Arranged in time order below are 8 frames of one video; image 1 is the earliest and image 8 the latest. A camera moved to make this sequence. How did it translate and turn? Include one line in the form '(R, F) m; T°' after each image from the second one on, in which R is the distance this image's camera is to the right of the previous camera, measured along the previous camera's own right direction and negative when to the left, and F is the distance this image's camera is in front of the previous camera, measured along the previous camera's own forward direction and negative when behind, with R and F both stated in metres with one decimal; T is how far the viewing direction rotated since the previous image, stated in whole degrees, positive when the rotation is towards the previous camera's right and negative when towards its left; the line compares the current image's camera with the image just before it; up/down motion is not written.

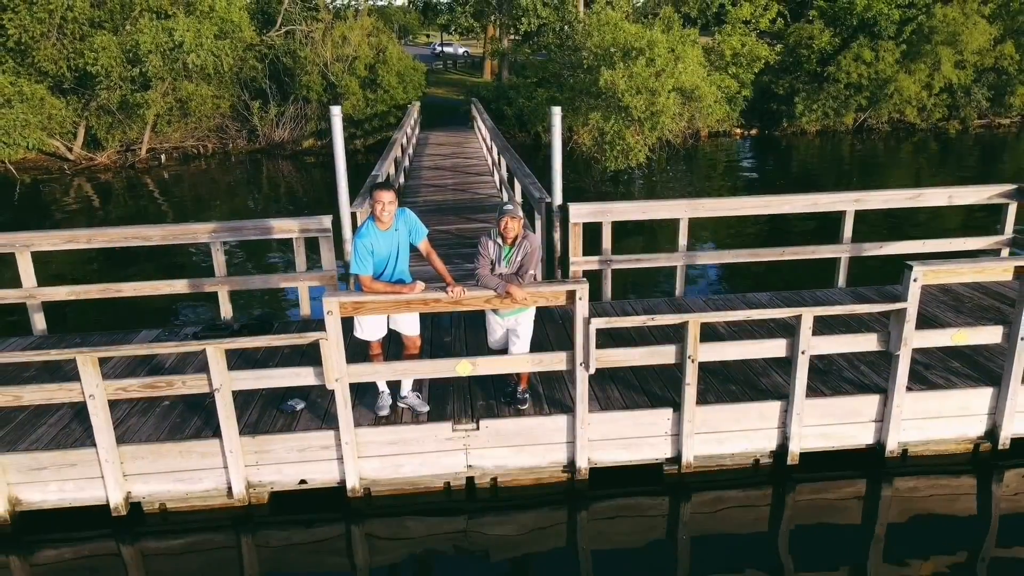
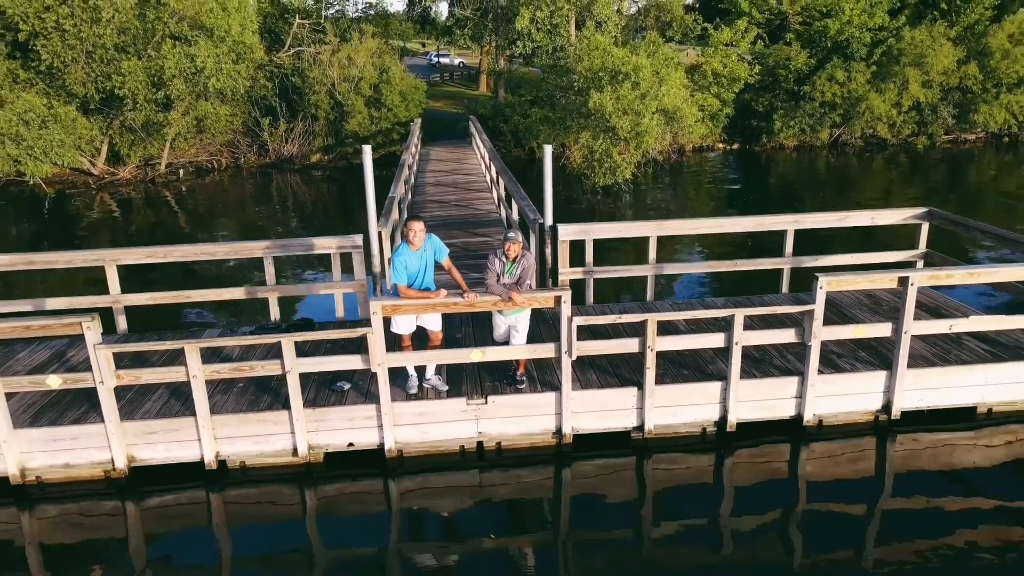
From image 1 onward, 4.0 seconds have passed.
(0.0, -1.4) m; 0°
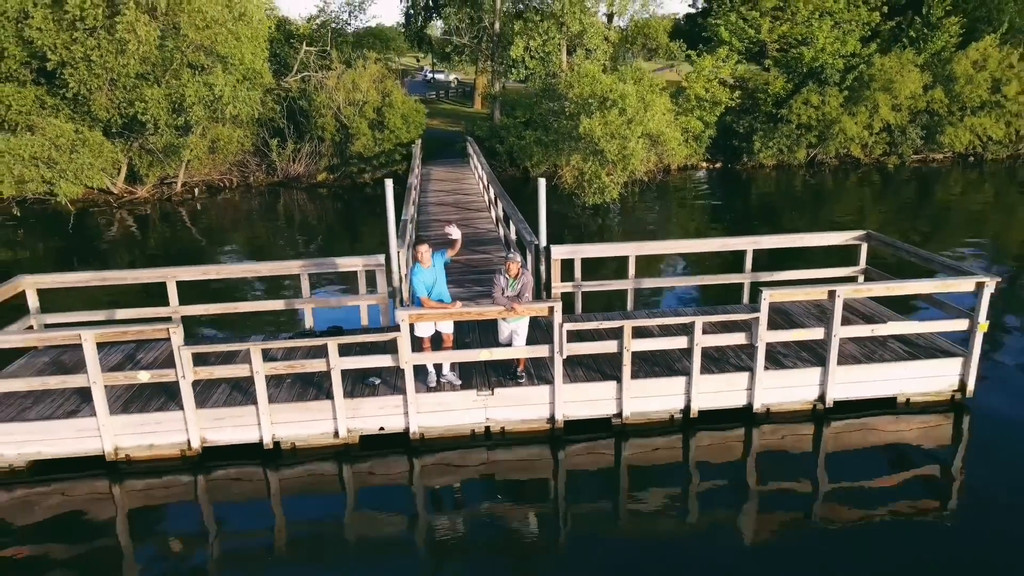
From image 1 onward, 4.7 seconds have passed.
(-0.1, -1.3) m; +1°
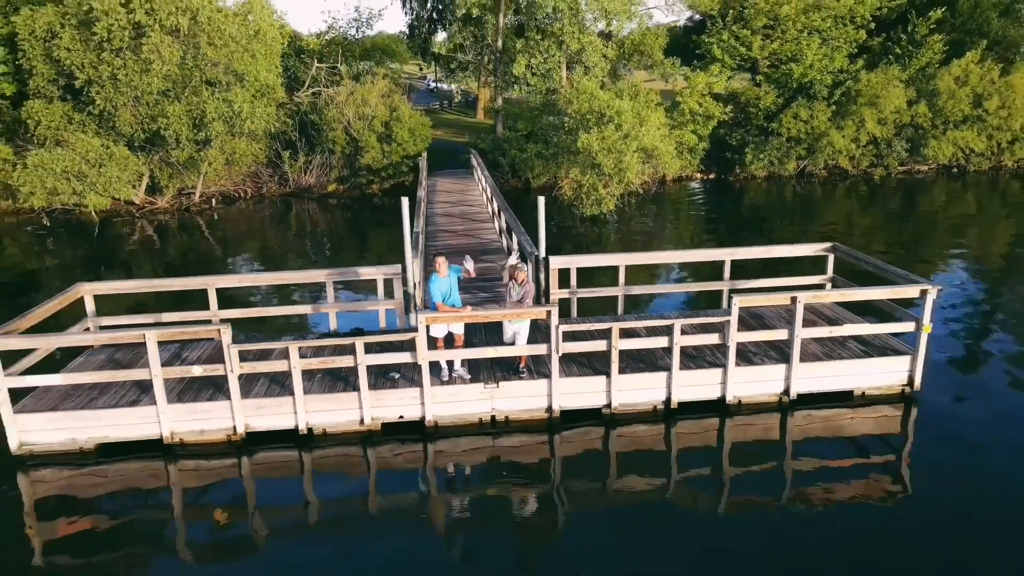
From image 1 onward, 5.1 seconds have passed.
(0.0, -1.1) m; 0°
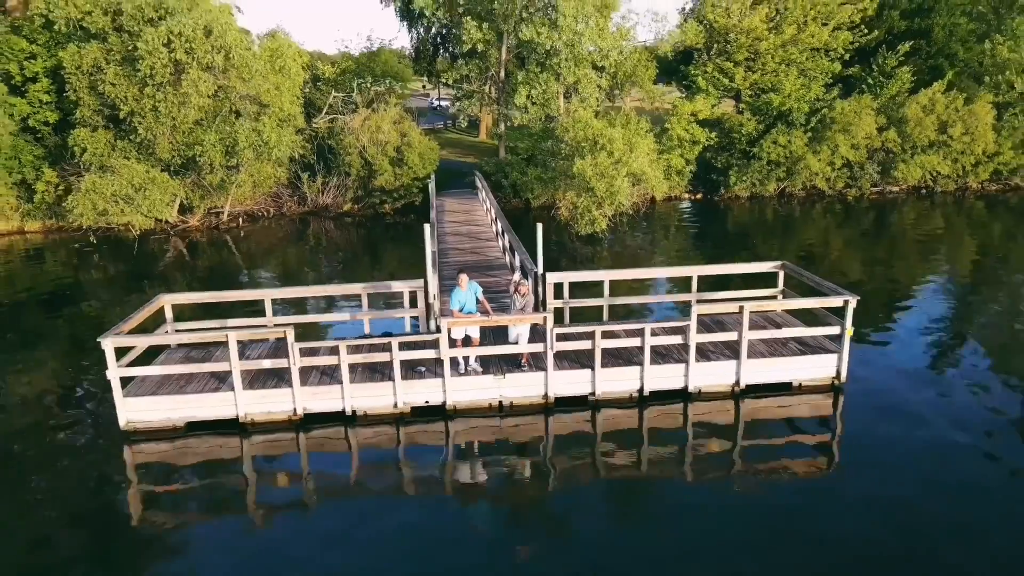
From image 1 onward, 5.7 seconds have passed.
(0.0, -2.1) m; 0°
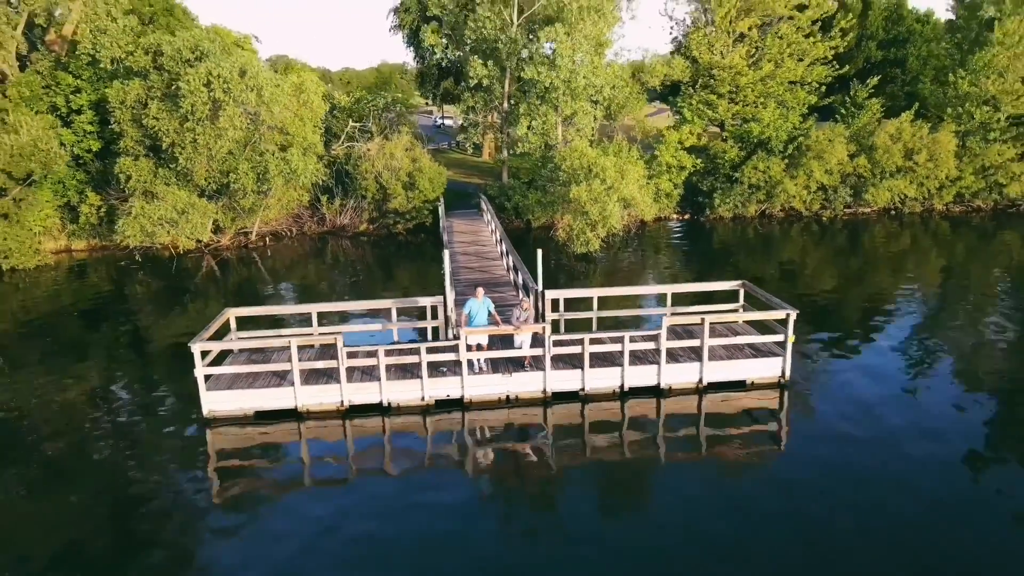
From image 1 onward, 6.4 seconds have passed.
(-0.1, -2.4) m; 0°
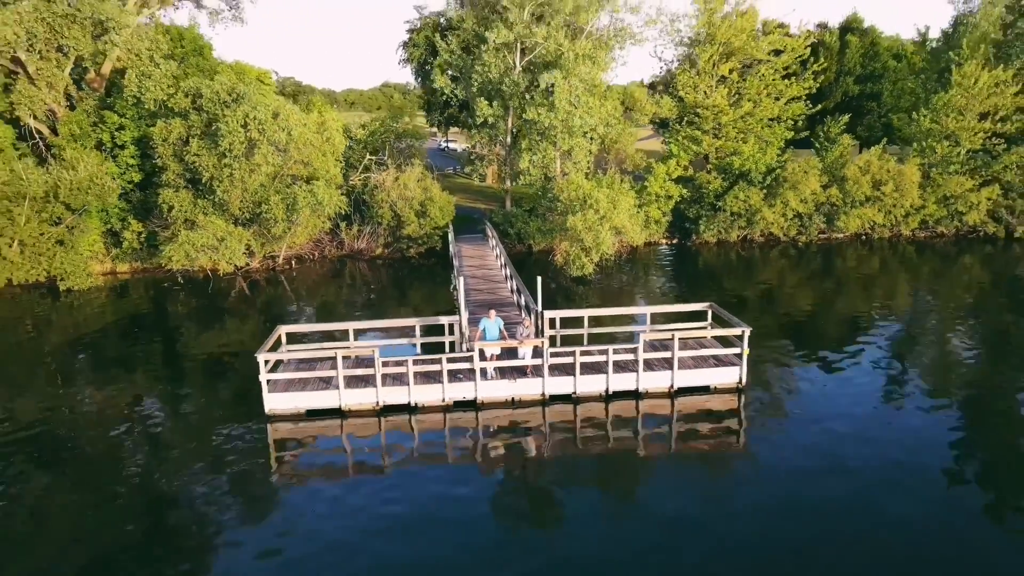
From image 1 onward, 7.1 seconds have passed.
(-0.1, -2.8) m; 0°
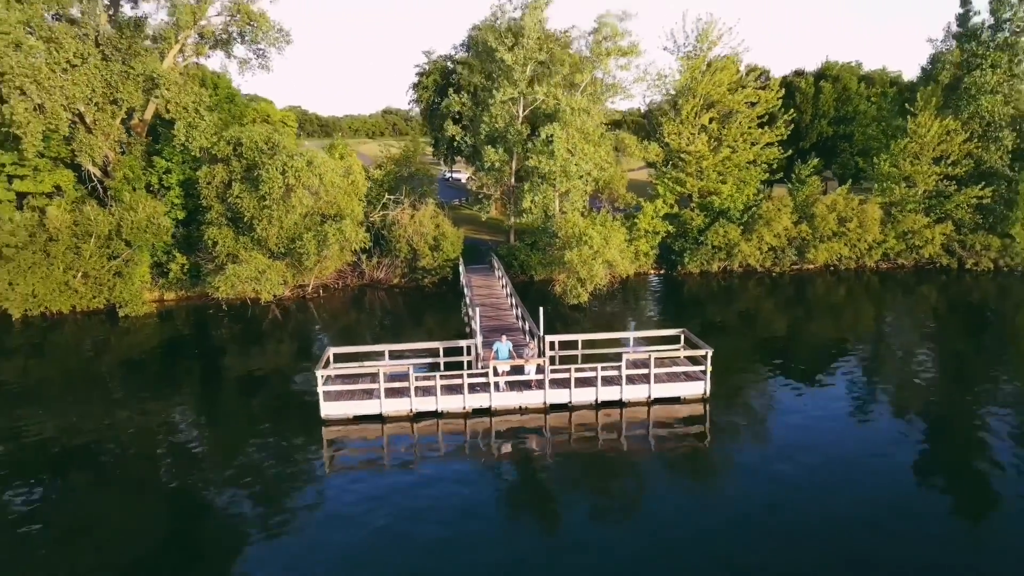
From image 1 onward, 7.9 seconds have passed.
(-0.2, -3.7) m; 0°
